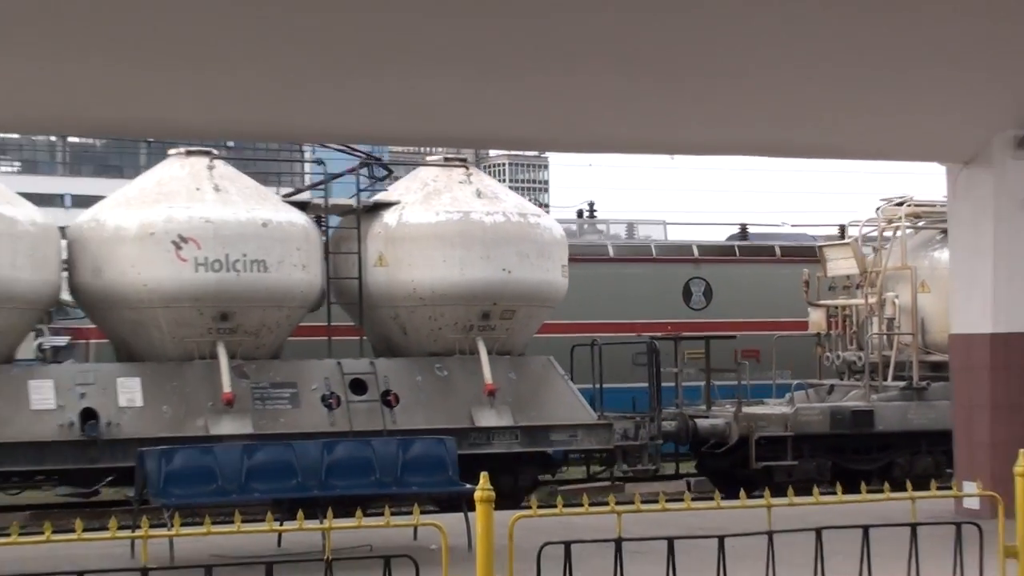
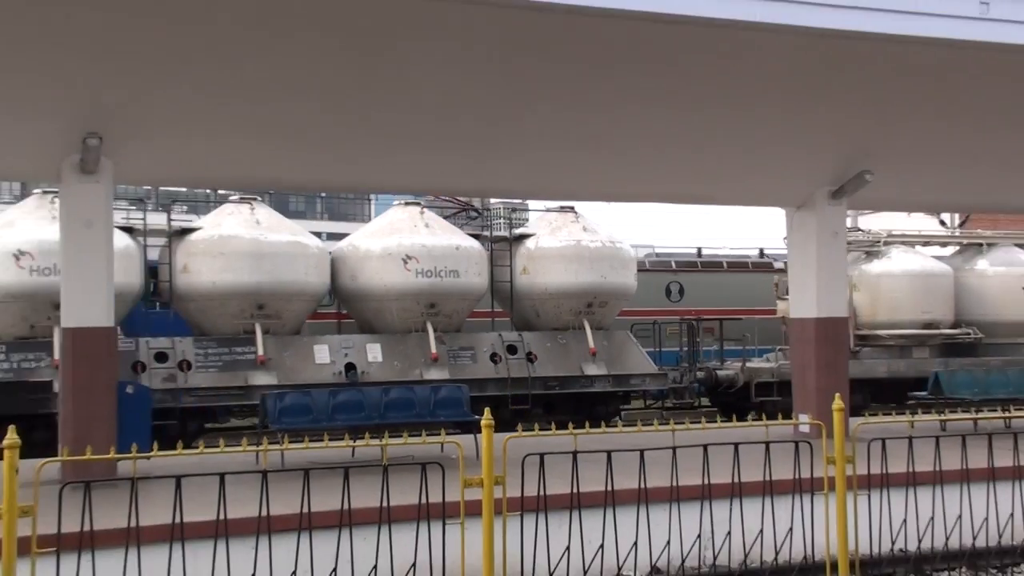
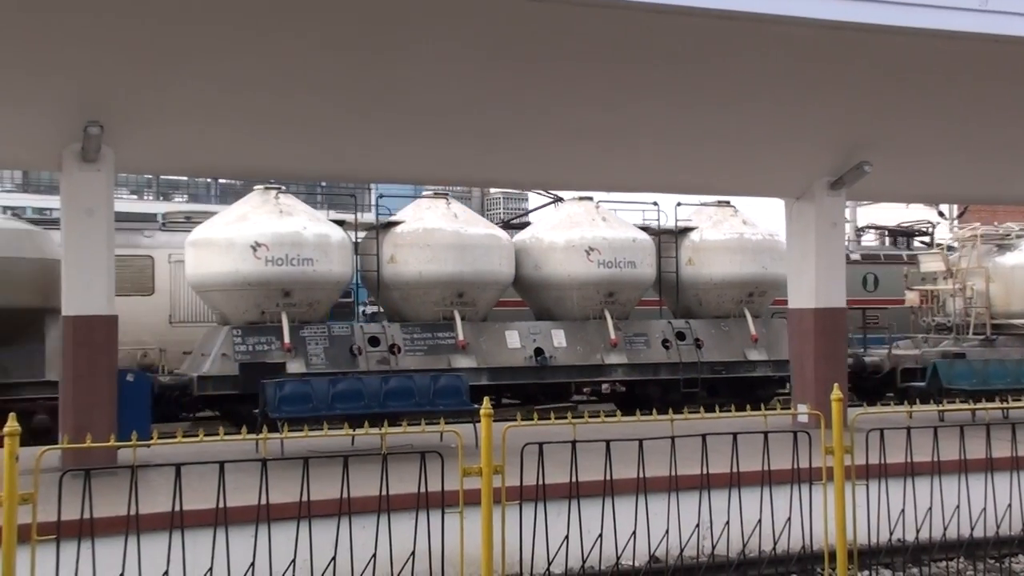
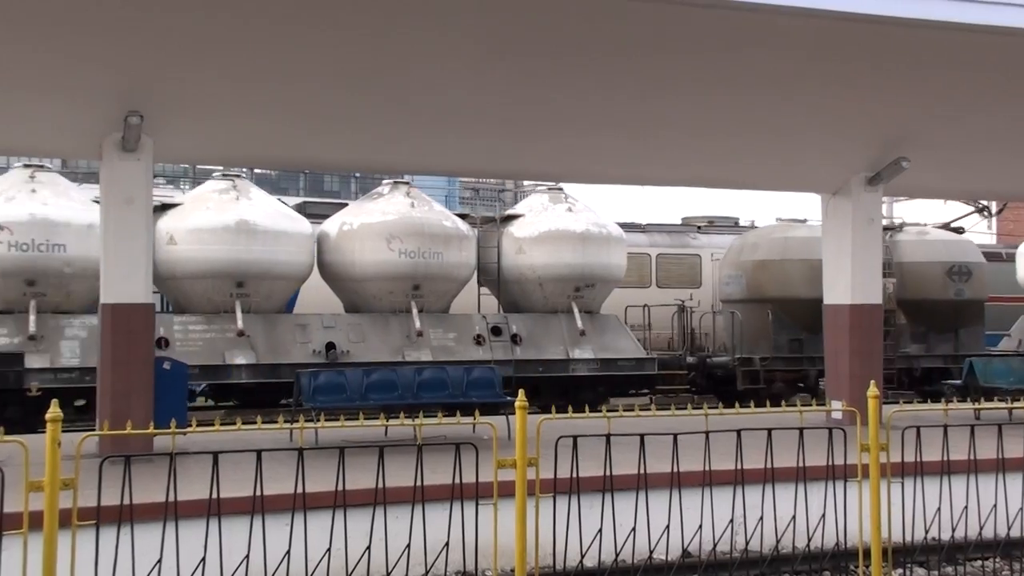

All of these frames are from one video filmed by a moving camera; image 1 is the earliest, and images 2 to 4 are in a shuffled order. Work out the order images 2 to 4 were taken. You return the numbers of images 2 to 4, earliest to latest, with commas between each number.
2, 3, 4
